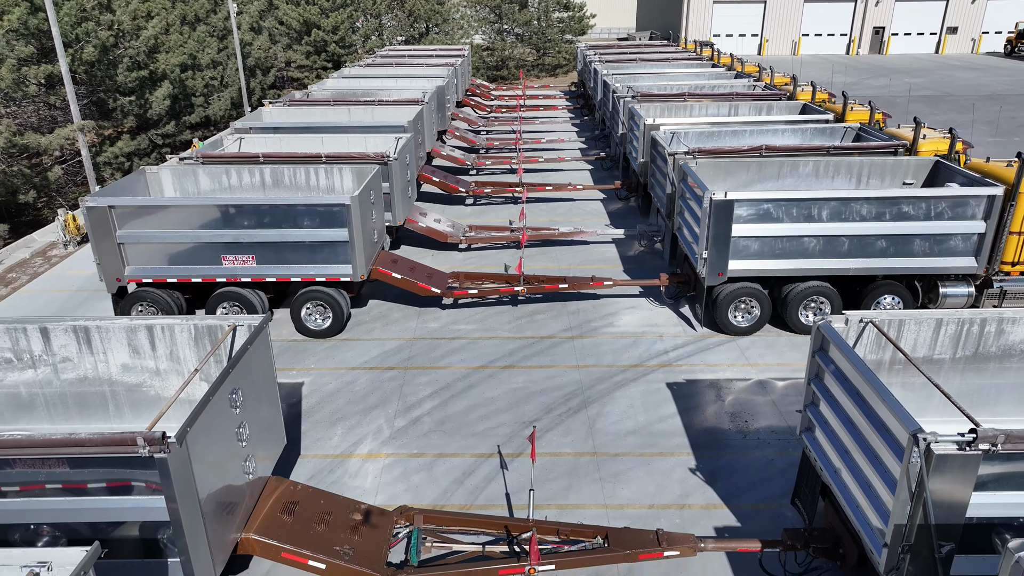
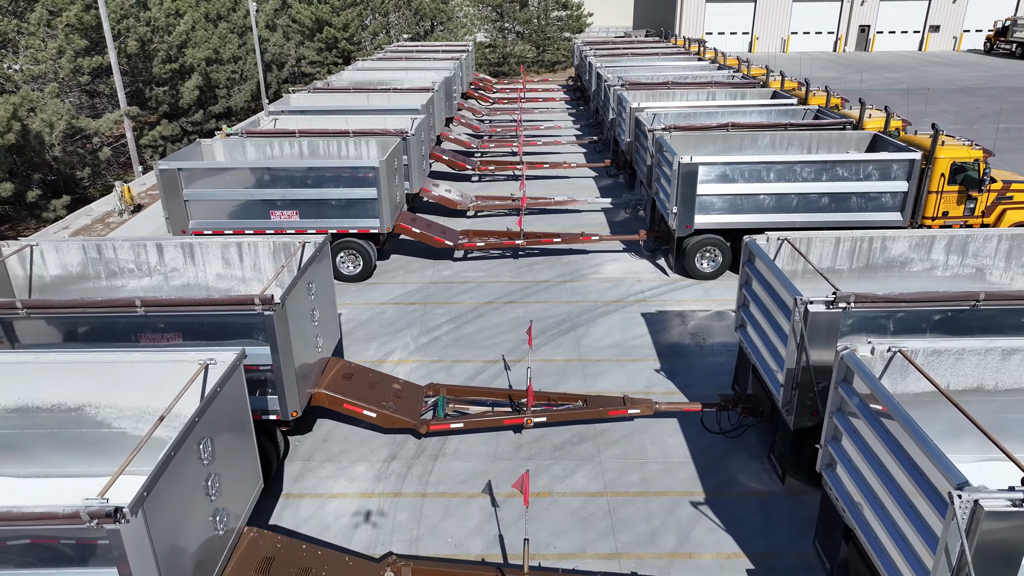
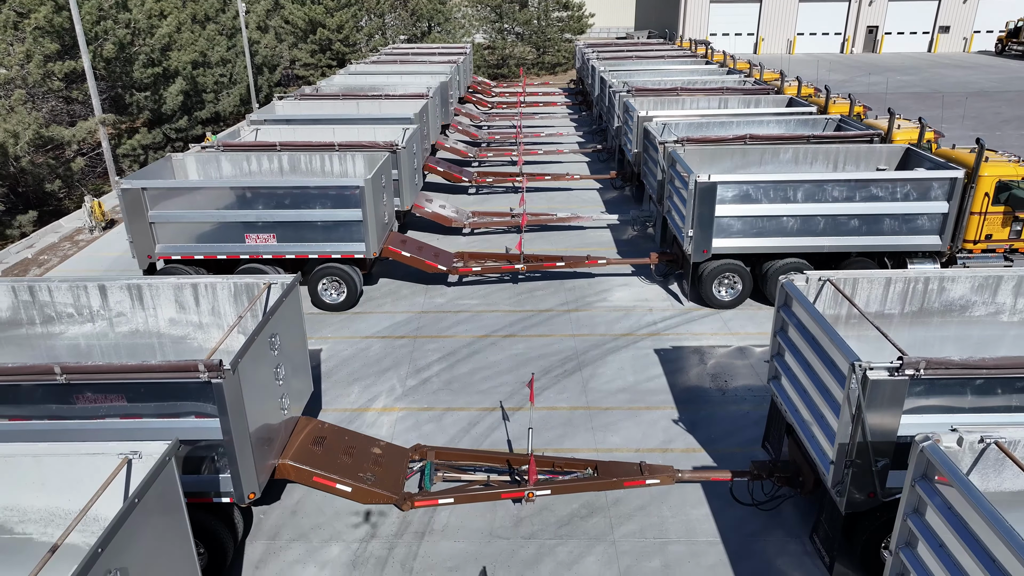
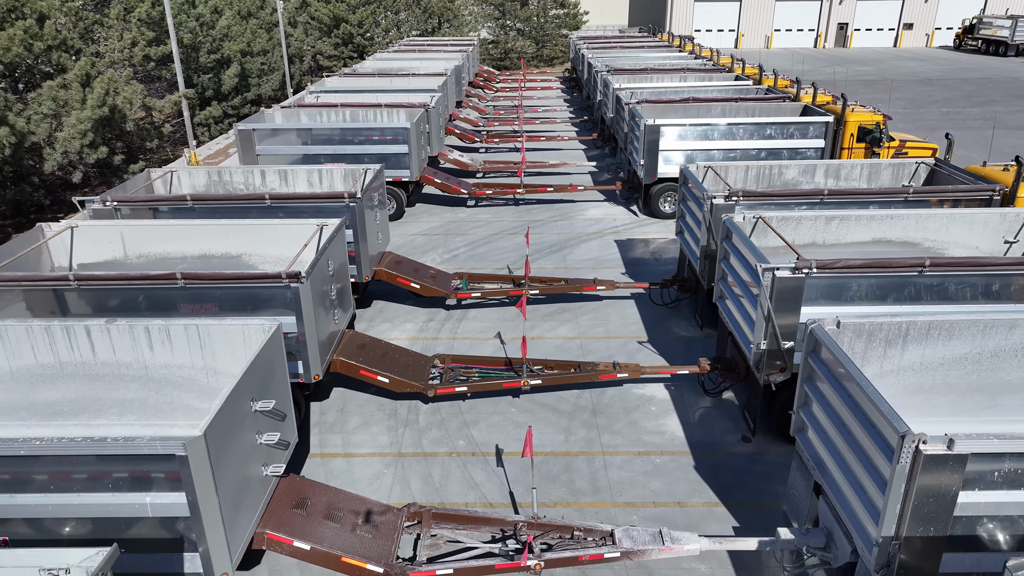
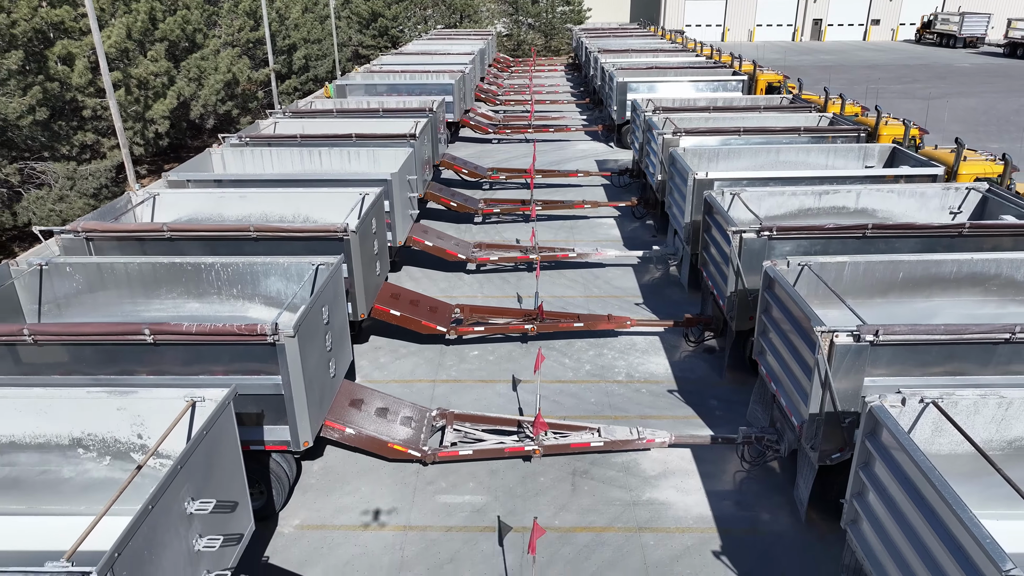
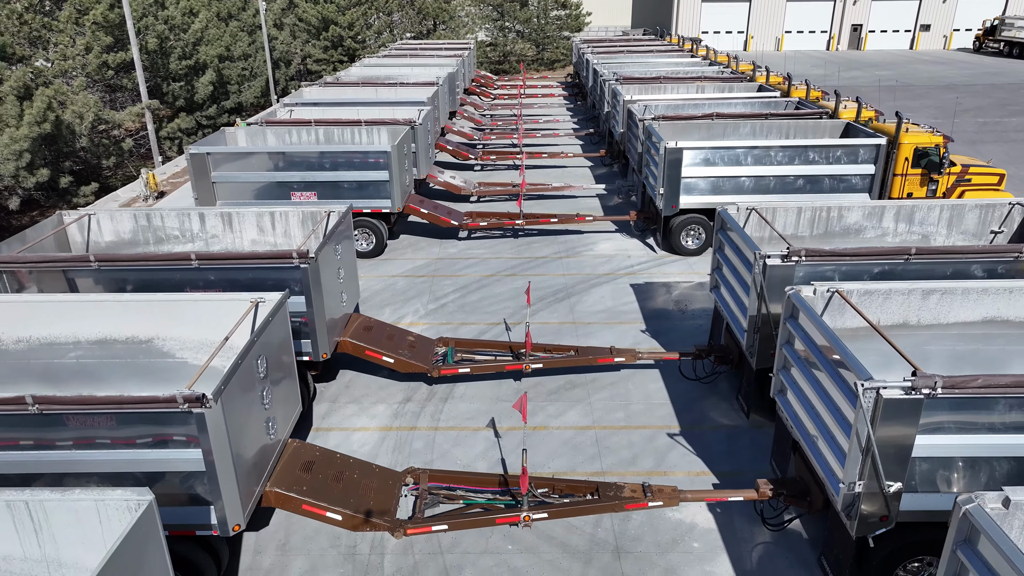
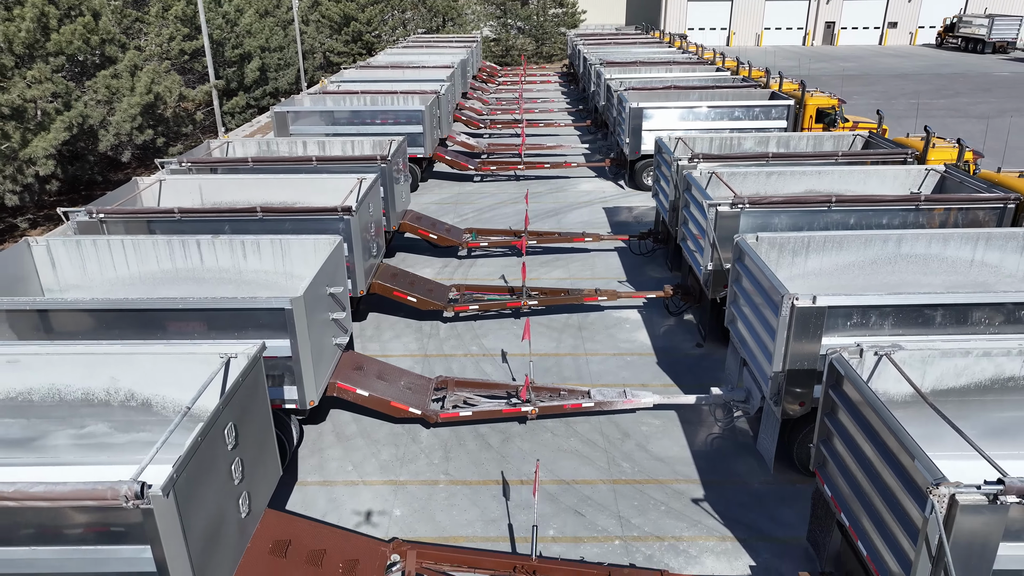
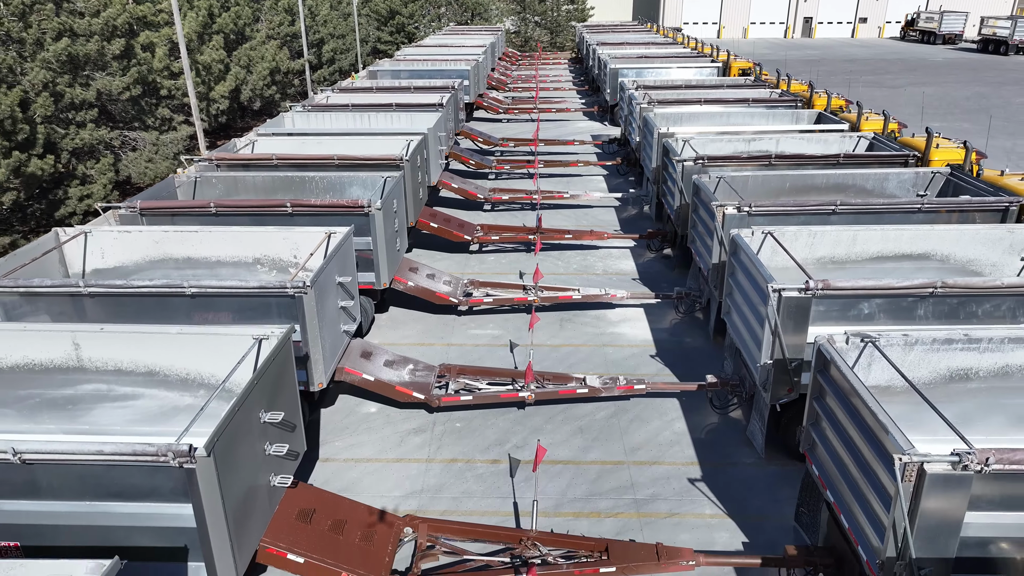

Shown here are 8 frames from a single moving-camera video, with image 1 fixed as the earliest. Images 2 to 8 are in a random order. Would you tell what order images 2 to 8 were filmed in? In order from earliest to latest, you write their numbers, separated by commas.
3, 2, 6, 4, 7, 5, 8
